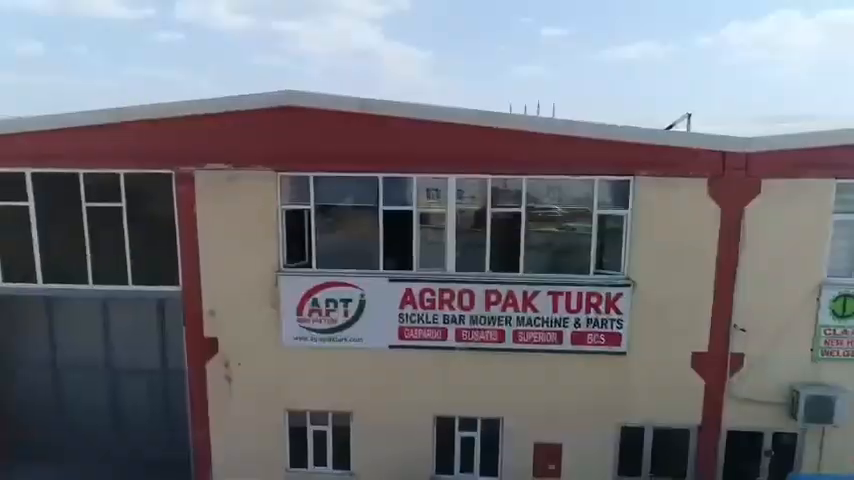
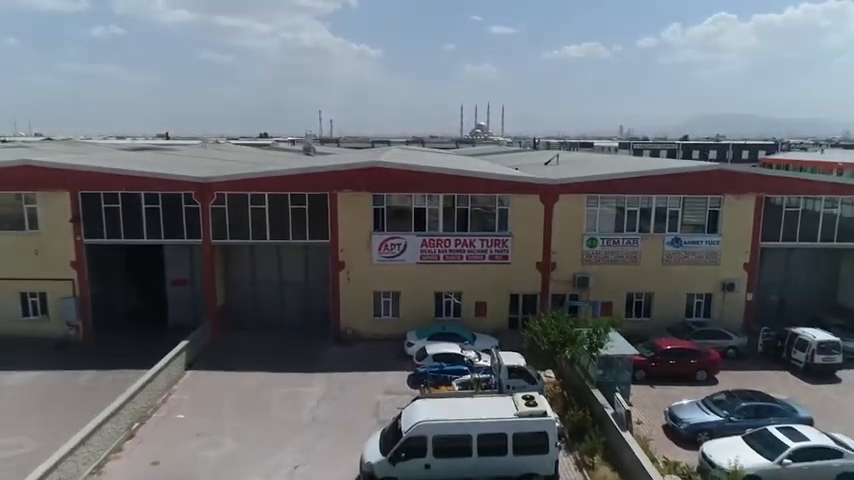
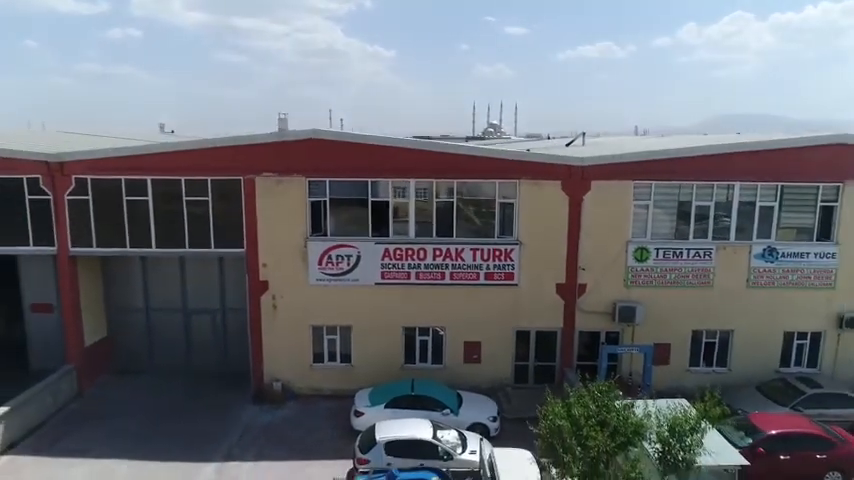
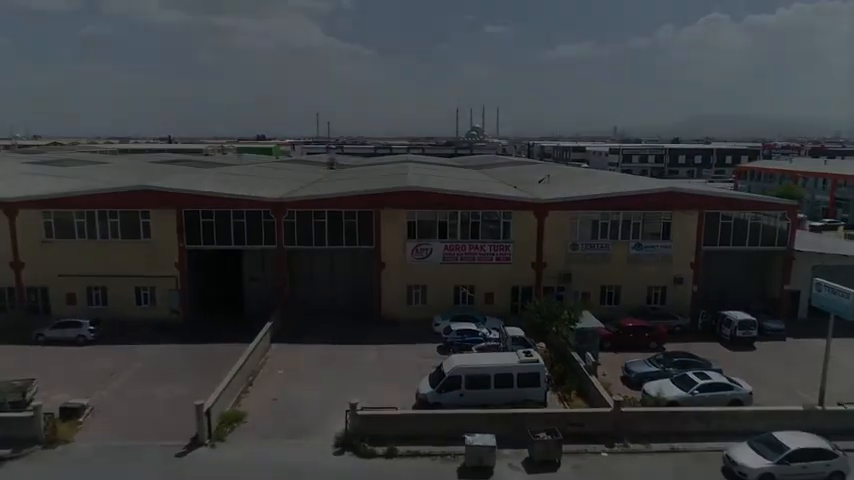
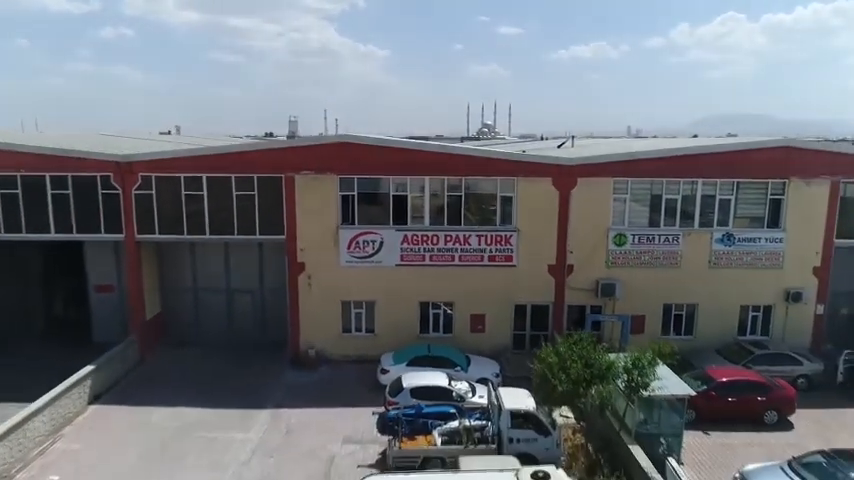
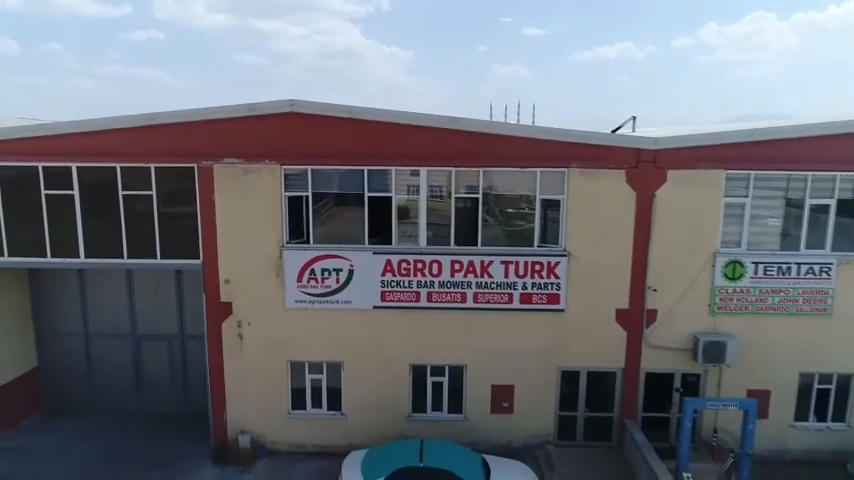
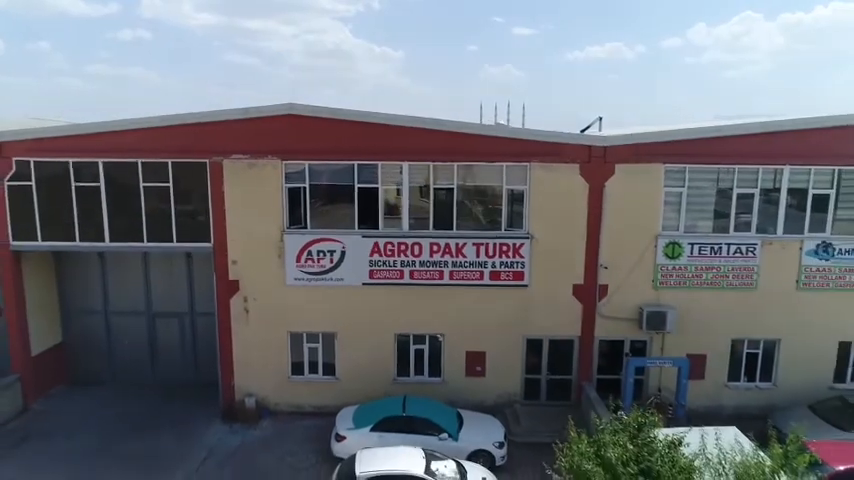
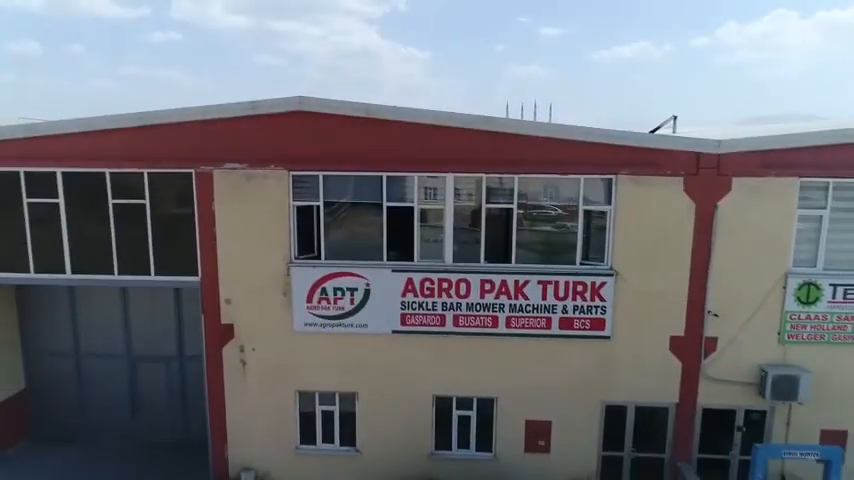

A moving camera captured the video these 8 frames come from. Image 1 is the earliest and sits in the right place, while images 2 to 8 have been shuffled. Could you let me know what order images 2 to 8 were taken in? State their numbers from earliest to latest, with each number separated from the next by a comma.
8, 6, 7, 3, 5, 2, 4
